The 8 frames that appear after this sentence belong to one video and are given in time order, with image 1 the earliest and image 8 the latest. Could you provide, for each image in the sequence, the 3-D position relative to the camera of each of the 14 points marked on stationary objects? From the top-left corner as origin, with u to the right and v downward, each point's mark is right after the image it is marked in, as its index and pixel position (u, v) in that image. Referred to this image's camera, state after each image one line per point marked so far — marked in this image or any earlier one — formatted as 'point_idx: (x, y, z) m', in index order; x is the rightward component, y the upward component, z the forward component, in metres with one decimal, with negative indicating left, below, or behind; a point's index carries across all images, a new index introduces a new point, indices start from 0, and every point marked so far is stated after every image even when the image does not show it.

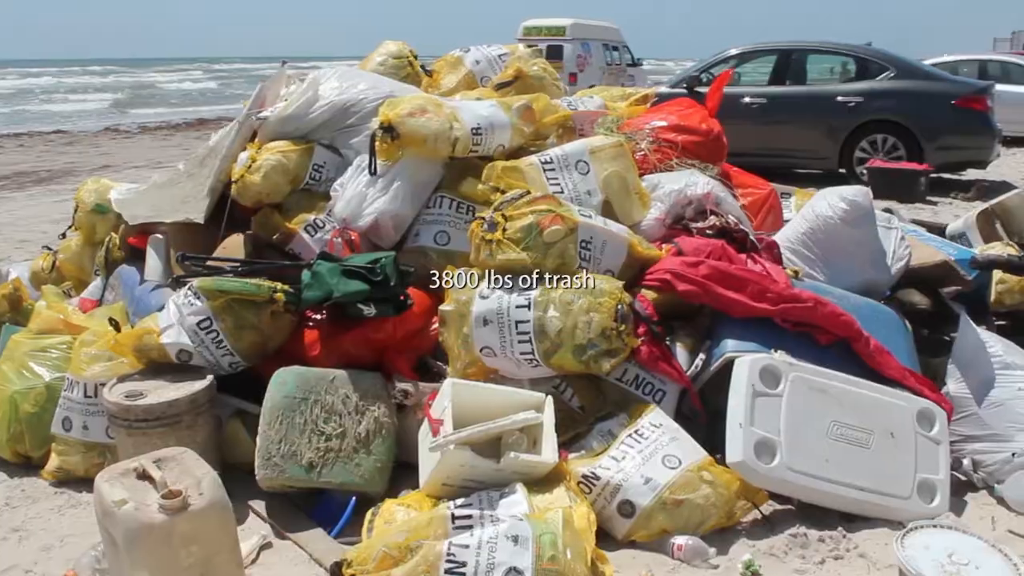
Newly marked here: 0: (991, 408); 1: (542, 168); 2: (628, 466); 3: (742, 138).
0: (+1.8, -0.5, +4.0) m
1: (+0.1, +0.5, +4.1) m
2: (+0.4, -0.6, +3.5) m
3: (+2.1, +1.4, +9.5) m
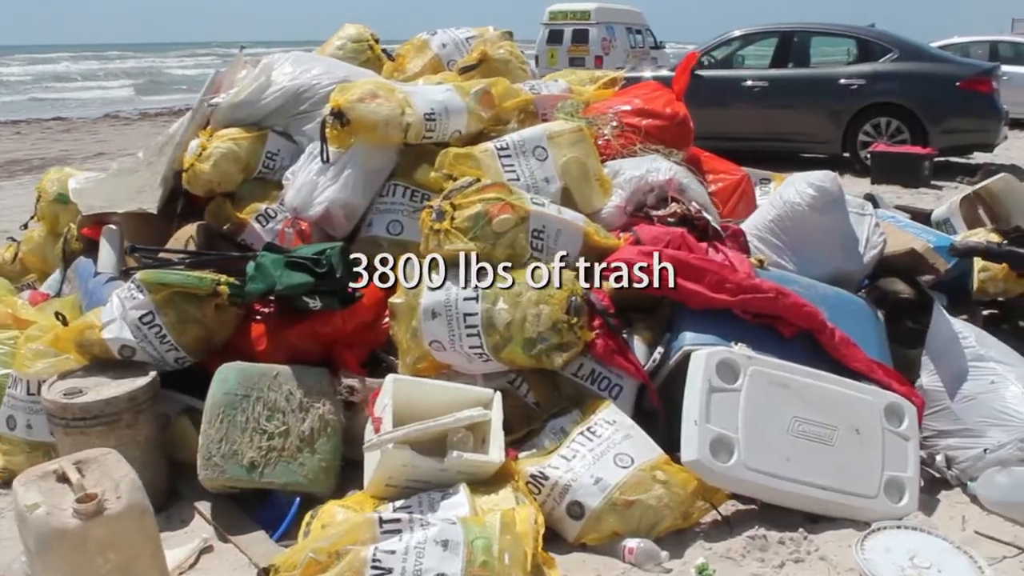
0: (+1.6, -0.4, +3.8) m
1: (-0.1, +0.5, +4.0) m
2: (+0.2, -0.6, +3.4) m
3: (+2.1, +1.5, +9.3) m
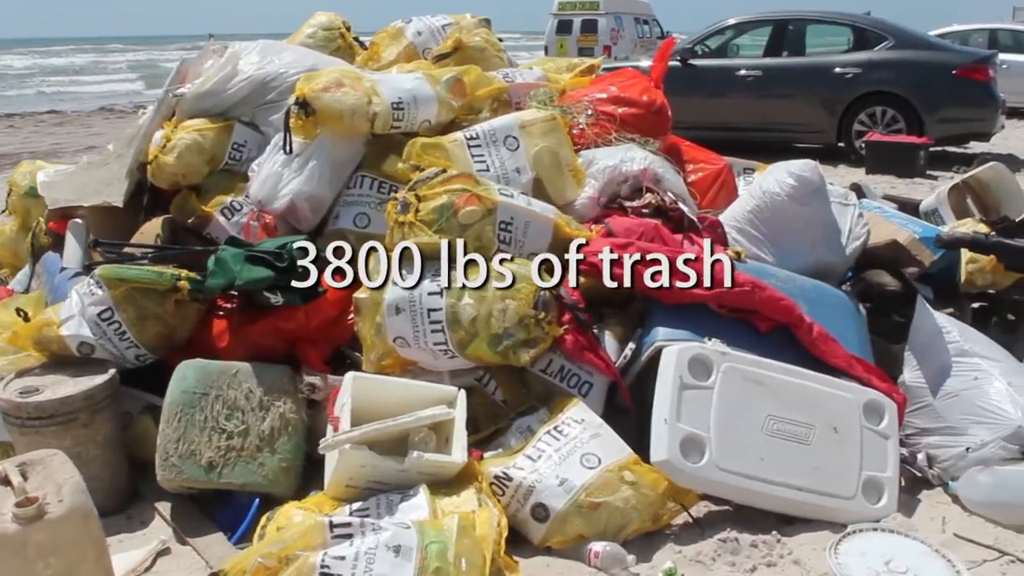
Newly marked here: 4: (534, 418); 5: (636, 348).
0: (+1.5, -0.4, +3.7) m
1: (-0.2, +0.5, +3.9) m
2: (+0.1, -0.6, +3.3) m
3: (+2.0, +1.5, +9.1) m
4: (+0.1, -0.4, +3.5) m
5: (+0.4, -0.2, +3.6) m
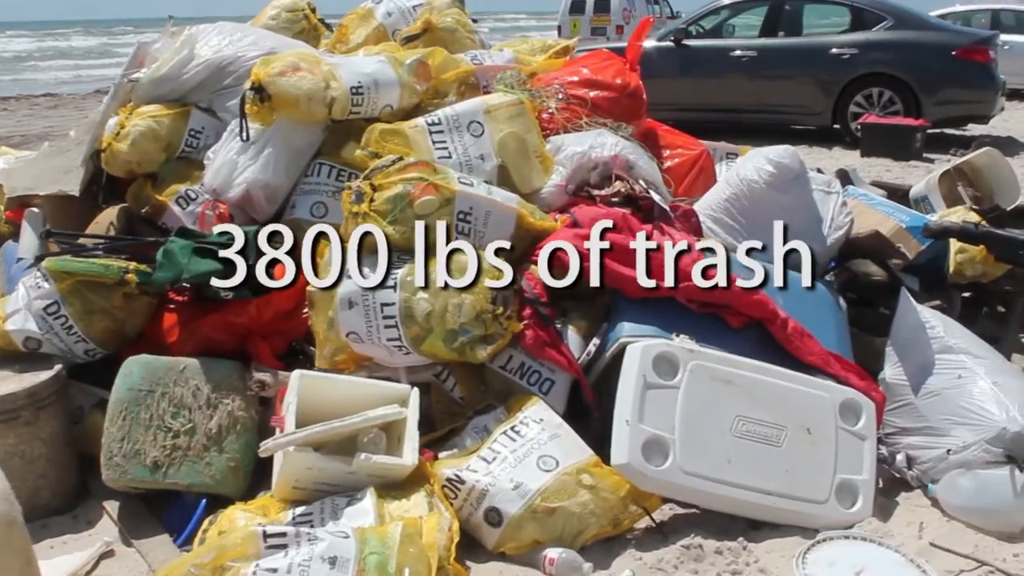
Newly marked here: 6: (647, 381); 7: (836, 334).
0: (+1.4, -0.4, +3.5) m
1: (-0.3, +0.6, +3.7) m
2: (0.0, -0.5, +3.1) m
3: (+1.9, +1.7, +8.9) m
4: (-0.1, -0.4, +3.3) m
5: (+0.3, -0.2, +3.4) m
6: (+0.4, -0.3, +3.2) m
7: (+1.1, -0.2, +3.6) m
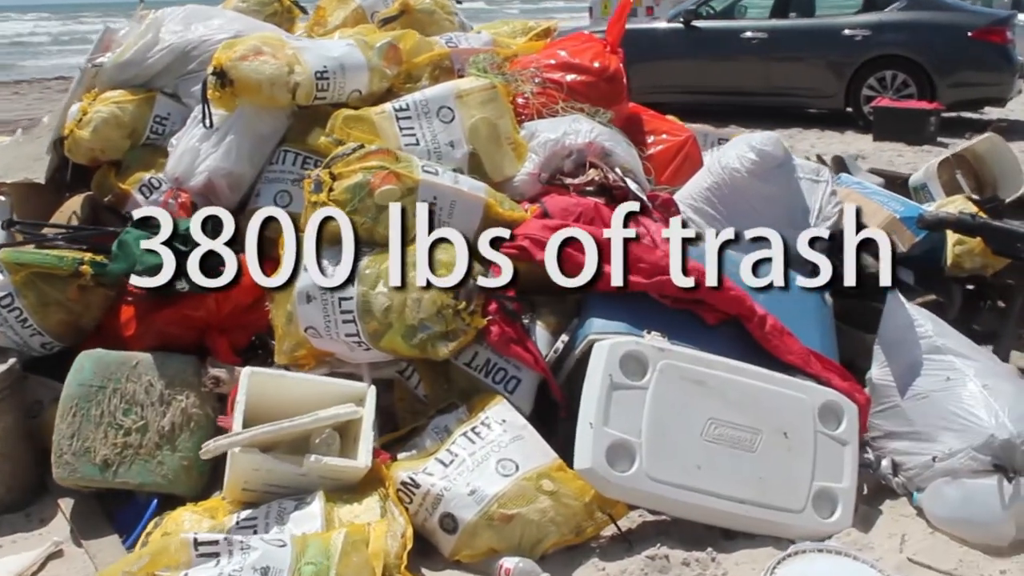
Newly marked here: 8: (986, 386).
0: (+1.3, -0.4, +3.3) m
1: (-0.4, +0.6, +3.6) m
2: (-0.2, -0.5, +3.0) m
3: (+2.0, +1.8, +8.7) m
4: (-0.2, -0.4, +3.2) m
5: (+0.2, -0.2, +3.3) m
6: (+0.3, -0.3, +3.0) m
7: (+1.0, -0.1, +3.4) m
8: (+1.5, -0.3, +3.2) m
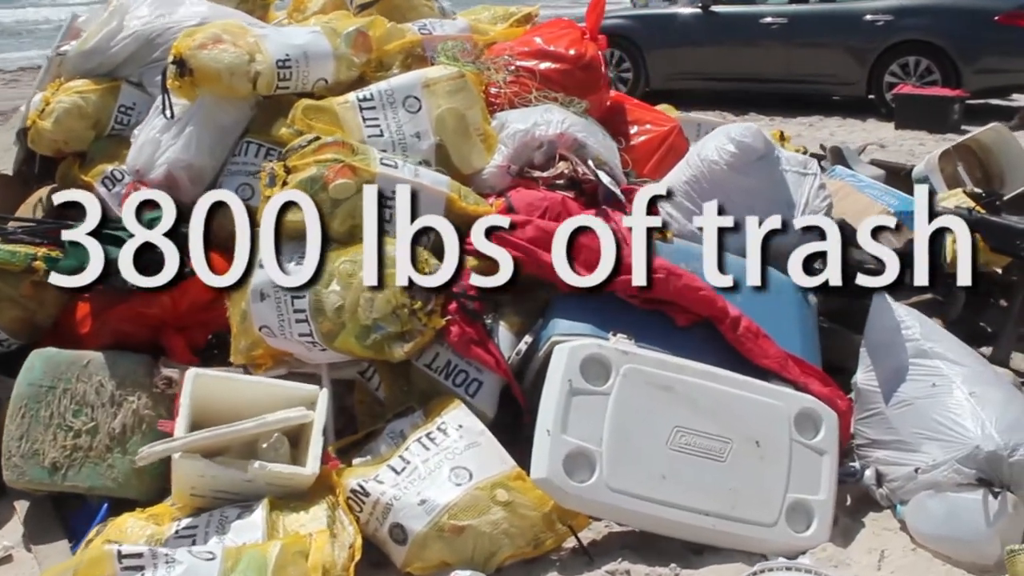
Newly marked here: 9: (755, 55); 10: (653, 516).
0: (+1.2, -0.4, +3.1) m
1: (-0.5, +0.6, +3.4) m
2: (-0.3, -0.5, +2.9) m
3: (+2.1, +1.8, +8.4) m
4: (-0.3, -0.4, +3.1) m
5: (+0.1, -0.2, +3.1) m
6: (+0.2, -0.3, +2.9) m
7: (+0.9, -0.1, +3.2) m
8: (+1.3, -0.3, +3.0) m
9: (+2.0, +1.9, +8.4) m
10: (+0.4, -0.6, +2.8) m
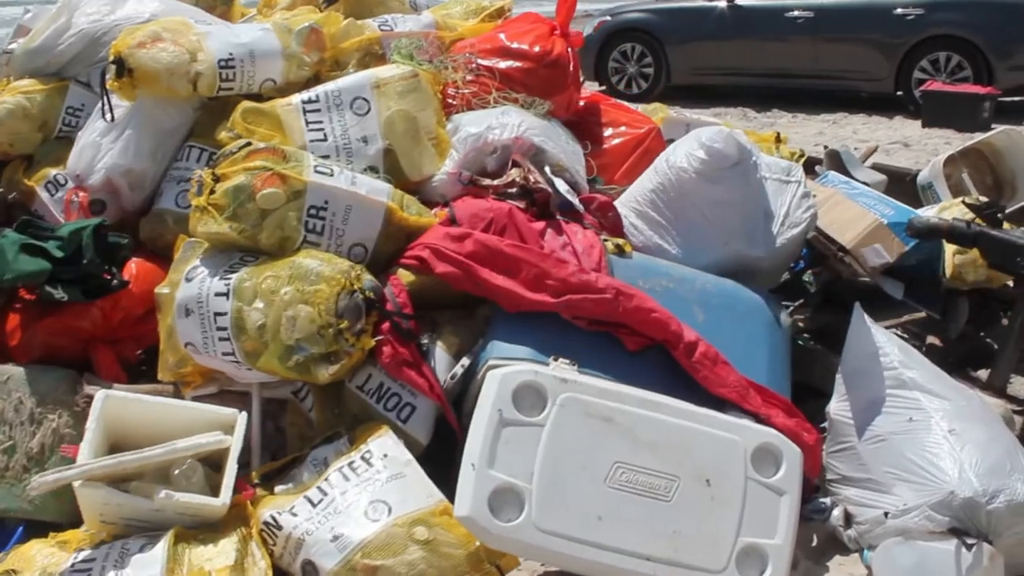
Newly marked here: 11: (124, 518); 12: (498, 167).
0: (+1.0, -0.4, +2.8) m
1: (-0.7, +0.6, +3.2) m
2: (-0.5, -0.6, +2.7) m
3: (+2.2, +1.8, +8.1) m
4: (-0.5, -0.4, +2.9) m
5: (-0.1, -0.2, +2.9) m
6: (0.0, -0.3, +2.6) m
7: (+0.7, -0.2, +3.0) m
8: (+1.2, -0.4, +2.7) m
9: (+2.1, +1.9, +8.1) m
10: (+0.2, -0.7, +2.6) m
11: (-1.0, -0.6, +2.7) m
12: (0.0, +0.4, +3.2) m
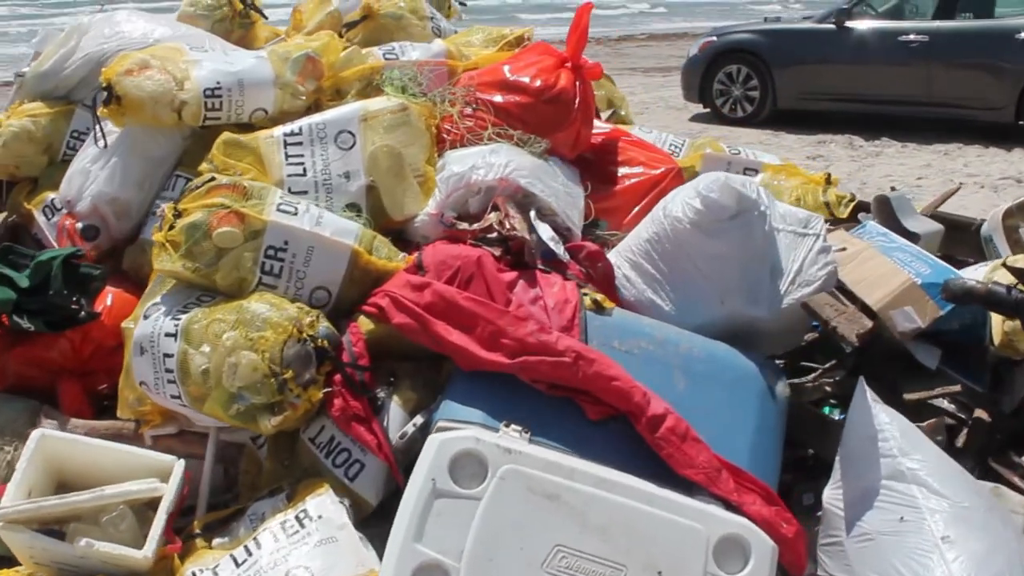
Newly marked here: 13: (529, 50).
0: (+0.8, -0.6, +2.5) m
1: (-0.7, +0.4, +3.1) m
2: (-0.6, -0.7, +2.5) m
3: (+2.8, +1.5, +7.6) m
4: (-0.6, -0.6, +2.7) m
5: (-0.2, -0.4, +2.7) m
6: (-0.2, -0.5, +2.4) m
7: (+0.6, -0.4, +2.7) m
8: (+1.0, -0.6, +2.4) m
9: (+2.7, +1.6, +7.6) m
10: (0.0, -0.8, +2.3) m
11: (-1.2, -0.7, +2.6) m
12: (-0.1, +0.2, +3.0) m
13: (+0.1, +0.8, +3.5) m
